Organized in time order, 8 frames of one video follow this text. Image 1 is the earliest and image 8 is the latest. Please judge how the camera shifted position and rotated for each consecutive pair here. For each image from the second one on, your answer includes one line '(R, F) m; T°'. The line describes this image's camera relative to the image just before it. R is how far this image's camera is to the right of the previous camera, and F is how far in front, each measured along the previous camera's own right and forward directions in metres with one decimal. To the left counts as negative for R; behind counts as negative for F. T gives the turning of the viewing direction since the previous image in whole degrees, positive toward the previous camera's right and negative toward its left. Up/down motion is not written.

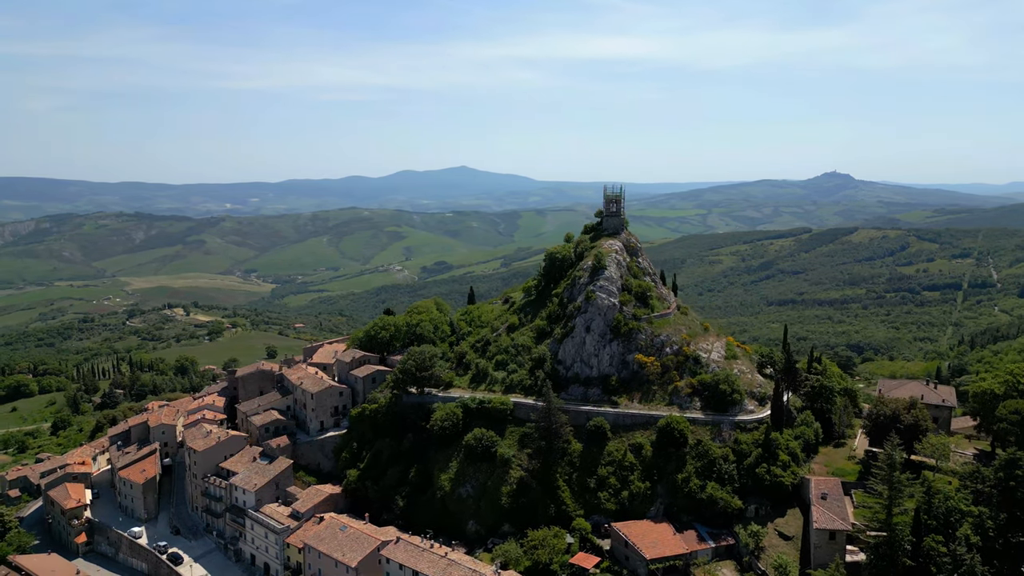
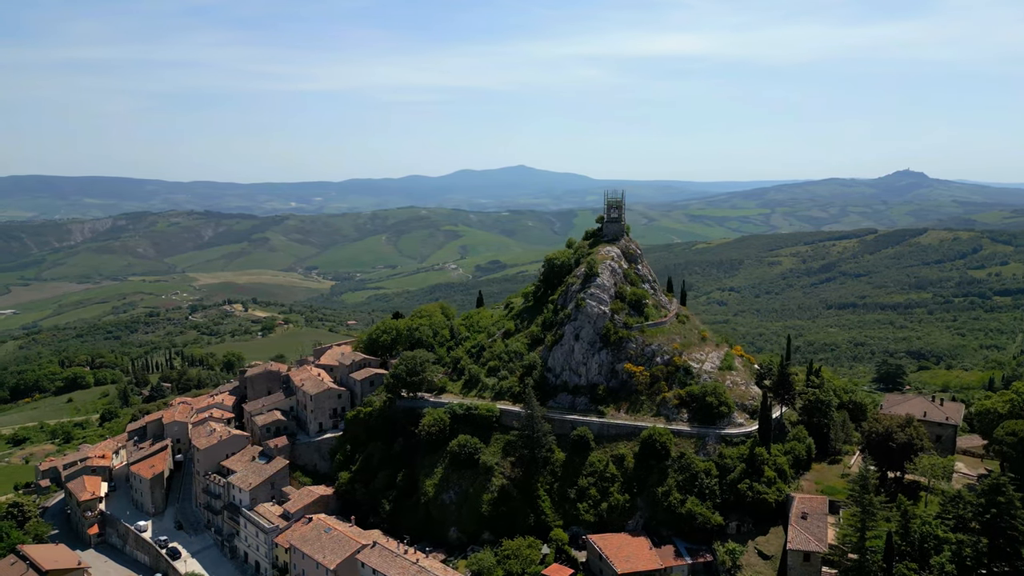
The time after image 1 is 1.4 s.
(+5.2, +0.4) m; -4°
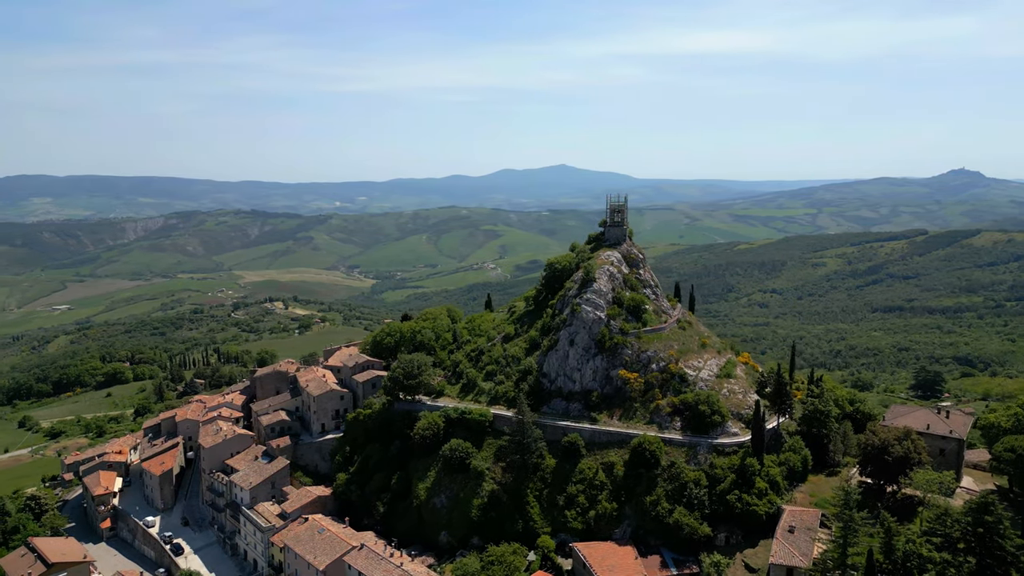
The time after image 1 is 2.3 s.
(+3.5, +0.2) m; -3°
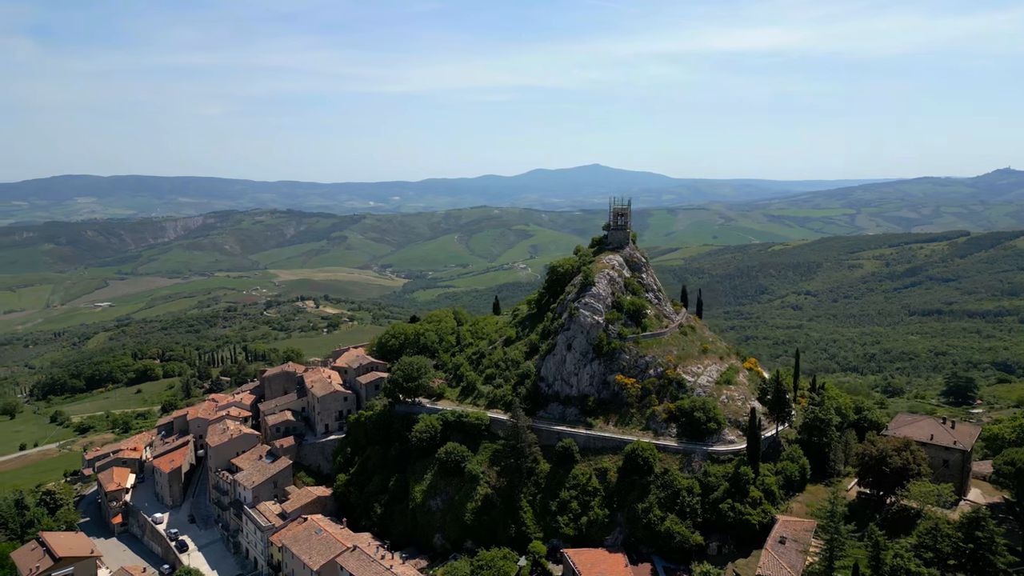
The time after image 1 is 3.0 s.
(+2.6, +0.2) m; -2°
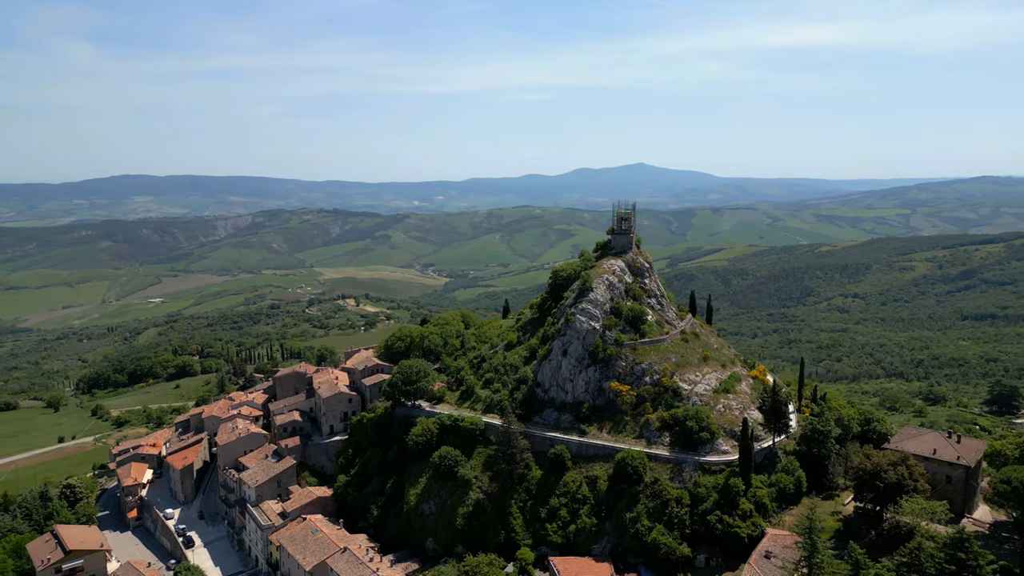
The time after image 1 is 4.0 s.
(+3.5, +0.2) m; -3°
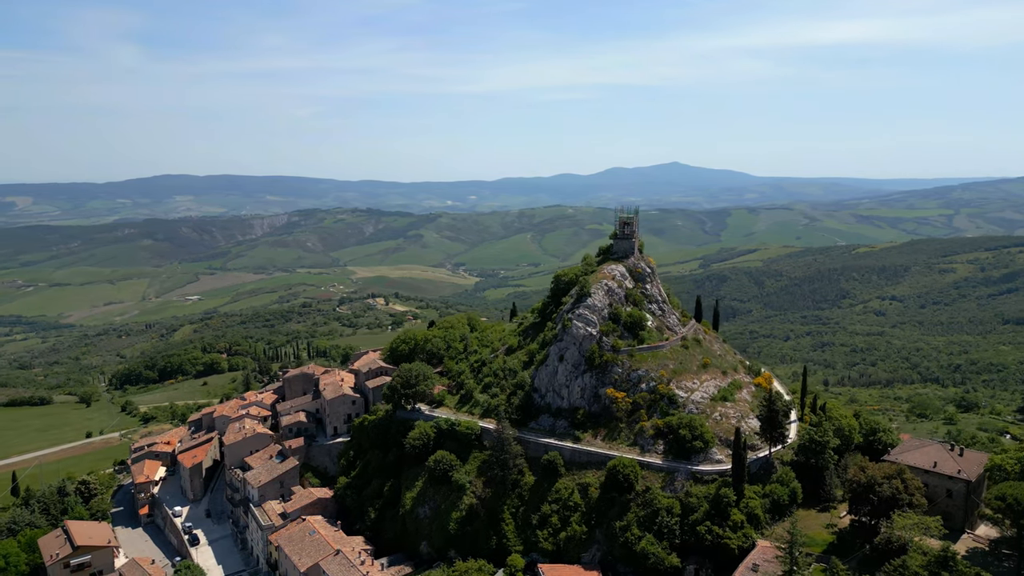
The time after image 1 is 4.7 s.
(+2.7, +0.1) m; -2°
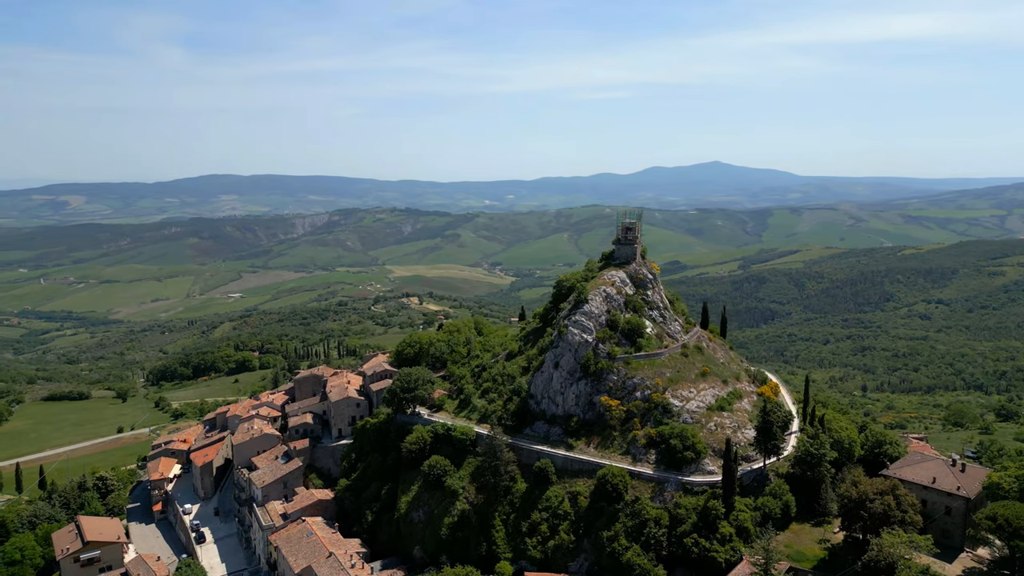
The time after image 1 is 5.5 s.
(+3.1, +0.2) m; -3°
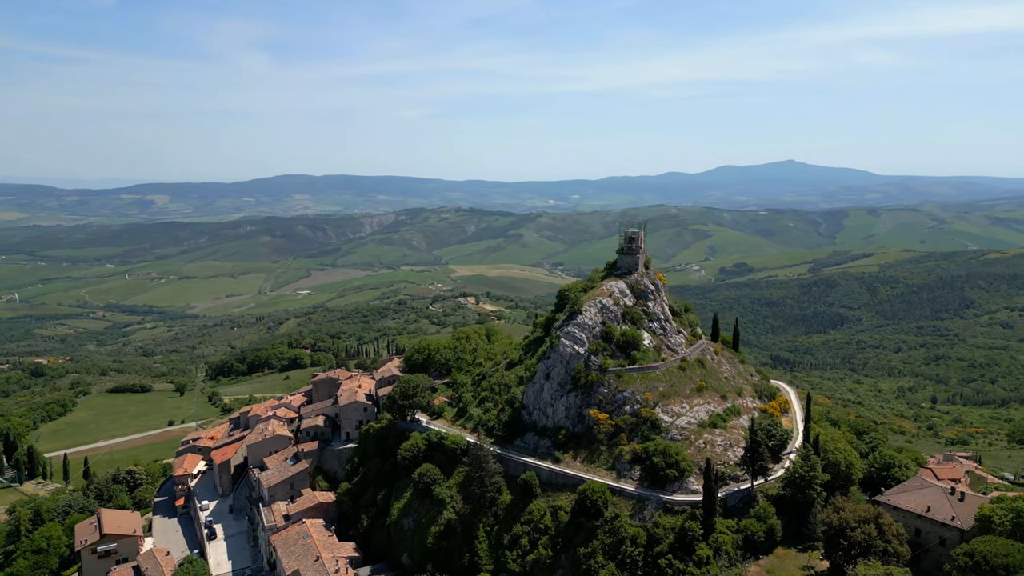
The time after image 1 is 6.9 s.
(+5.3, +0.4) m; -5°
